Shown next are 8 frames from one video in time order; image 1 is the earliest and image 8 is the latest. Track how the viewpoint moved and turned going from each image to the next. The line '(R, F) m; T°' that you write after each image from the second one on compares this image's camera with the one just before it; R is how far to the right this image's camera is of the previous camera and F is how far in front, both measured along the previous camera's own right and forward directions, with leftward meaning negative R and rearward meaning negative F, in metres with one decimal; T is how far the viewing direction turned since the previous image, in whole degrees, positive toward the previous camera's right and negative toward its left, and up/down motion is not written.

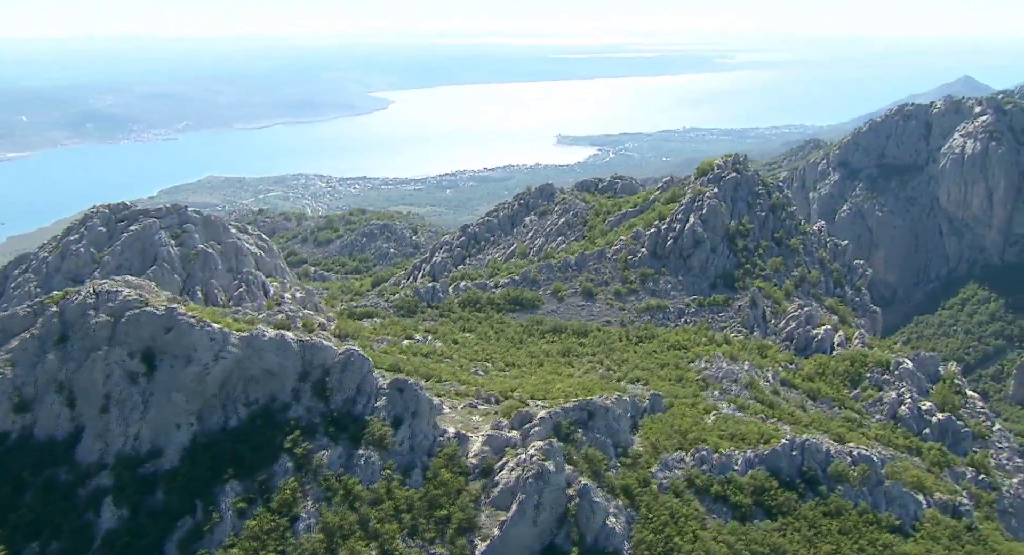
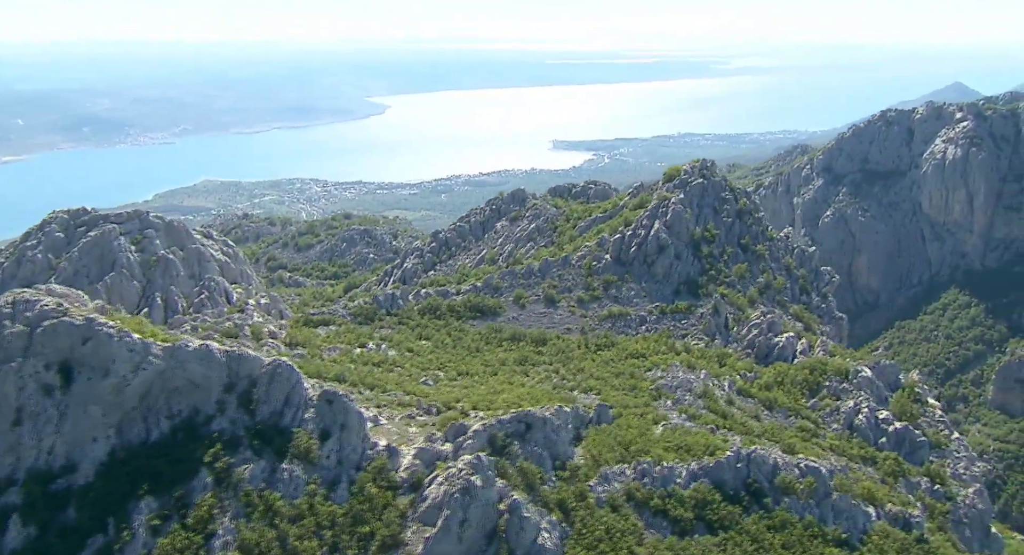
(+1.7, +0.5) m; 0°
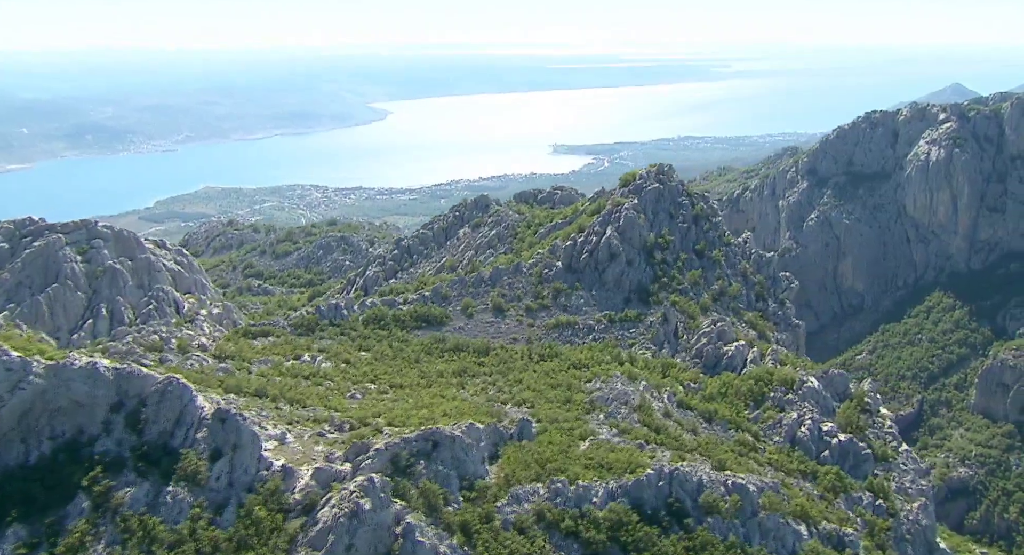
(+2.6, +0.9) m; 0°
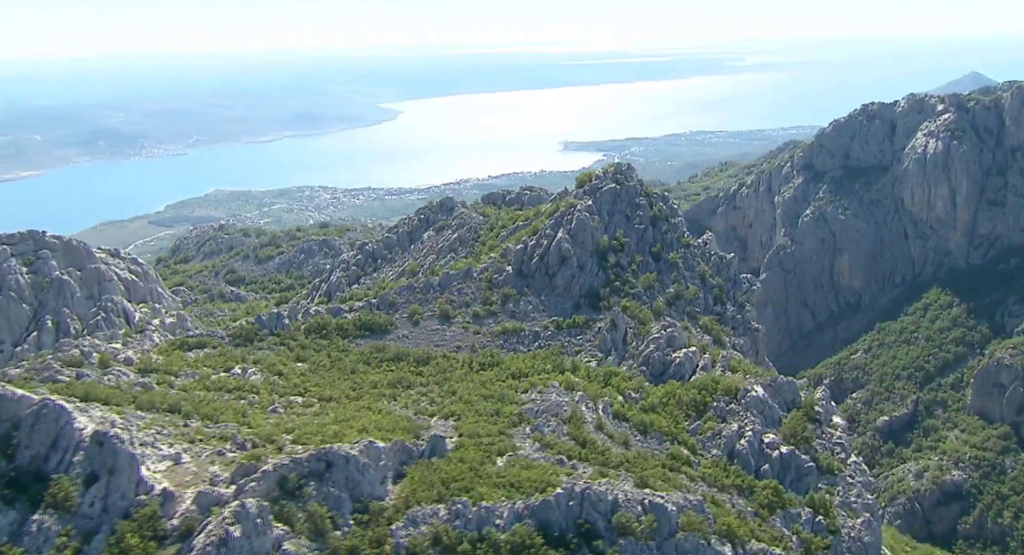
(+3.1, +1.2) m; -1°
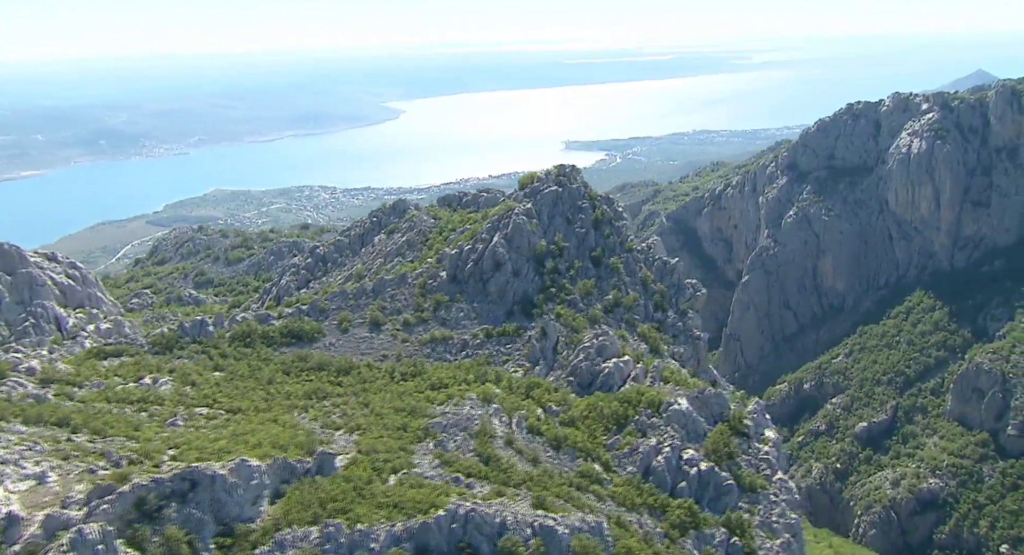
(+3.2, +1.2) m; -1°
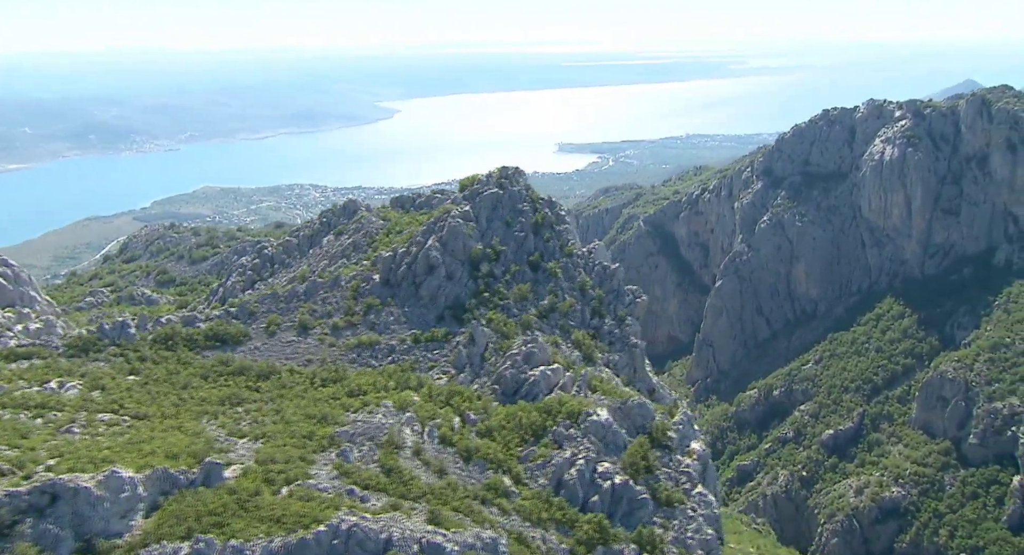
(+2.6, +0.9) m; 0°
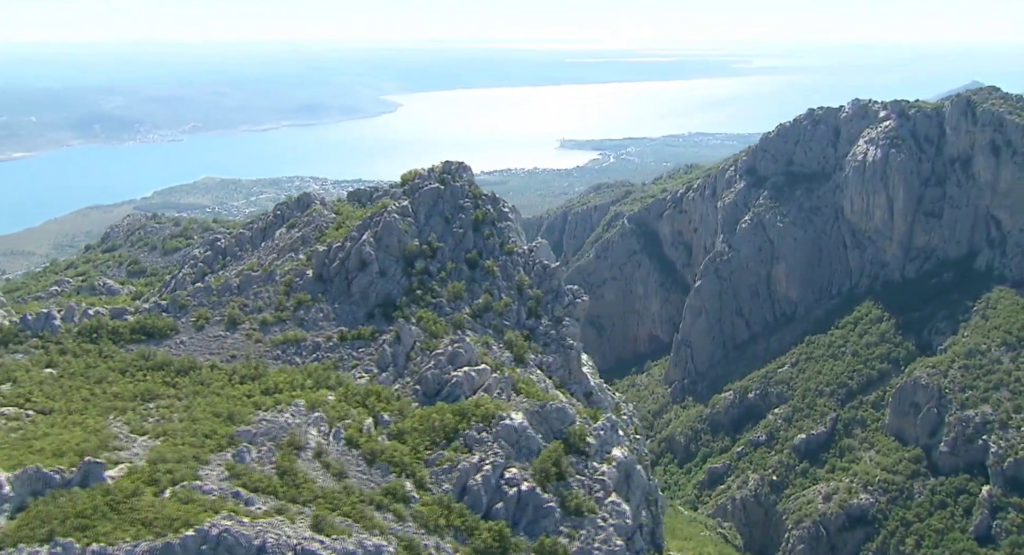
(+2.9, +0.8) m; 0°
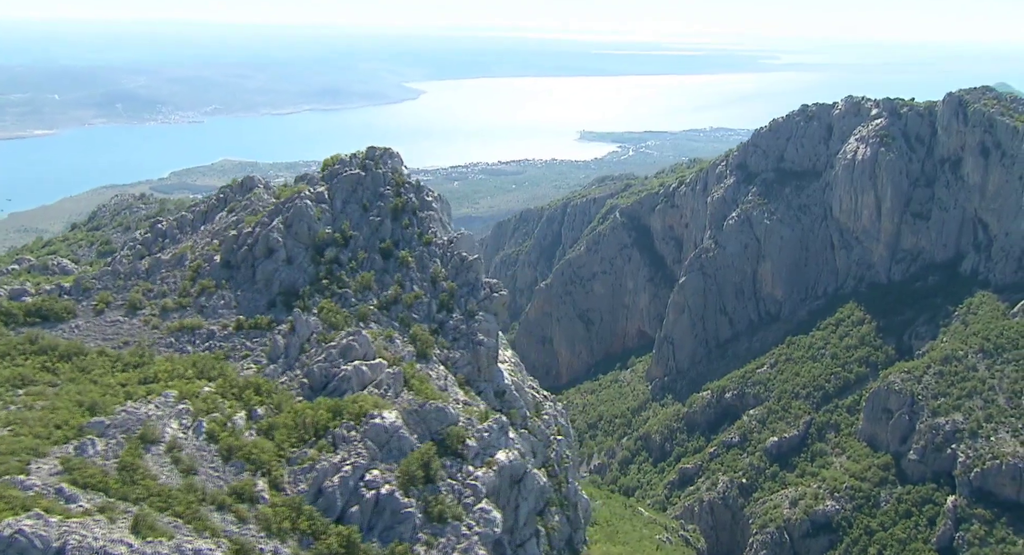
(+4.4, +1.4) m; -2°
